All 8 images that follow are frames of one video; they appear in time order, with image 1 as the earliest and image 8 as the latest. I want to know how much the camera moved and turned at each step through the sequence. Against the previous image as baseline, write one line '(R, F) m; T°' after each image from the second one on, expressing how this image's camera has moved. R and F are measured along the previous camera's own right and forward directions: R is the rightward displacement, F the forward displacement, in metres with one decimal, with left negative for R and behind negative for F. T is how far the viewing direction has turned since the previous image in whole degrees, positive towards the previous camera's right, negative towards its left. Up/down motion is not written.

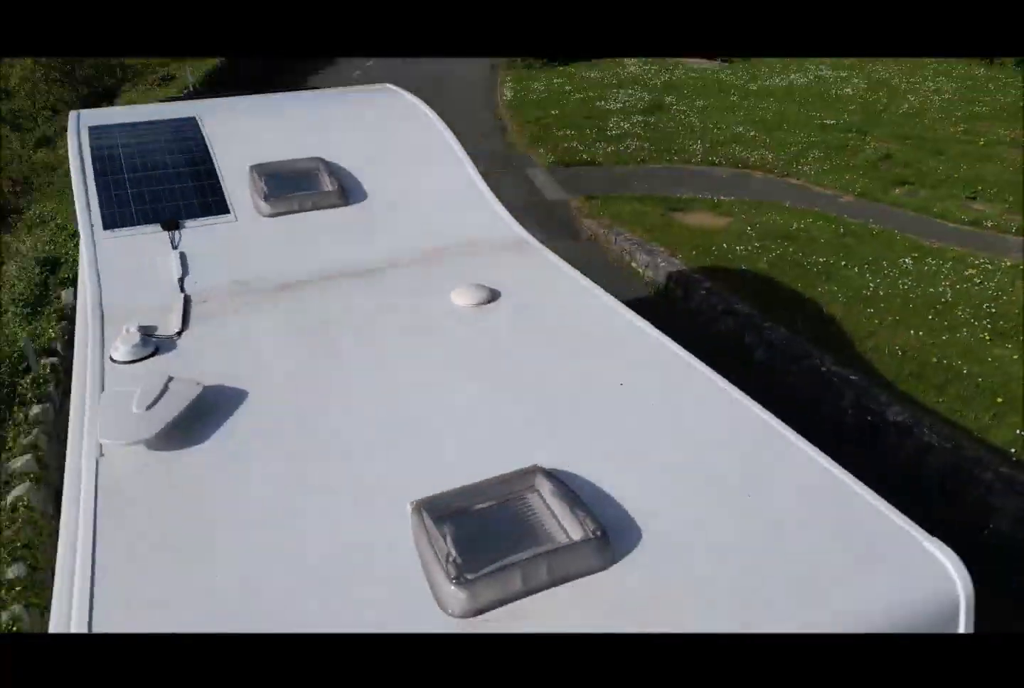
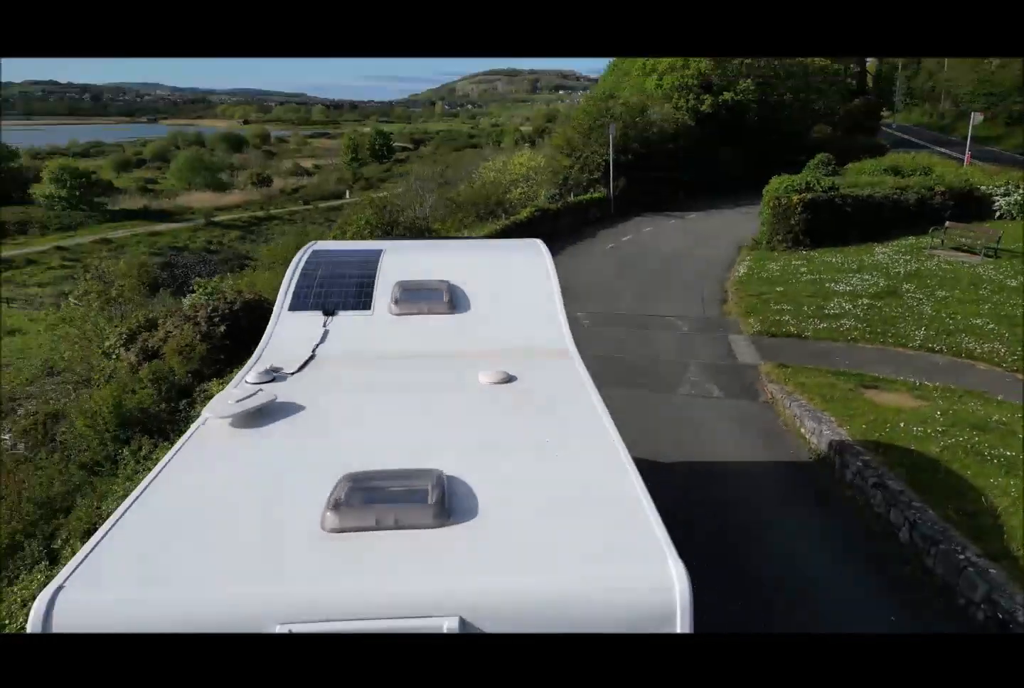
(+1.3, -0.6) m; -22°
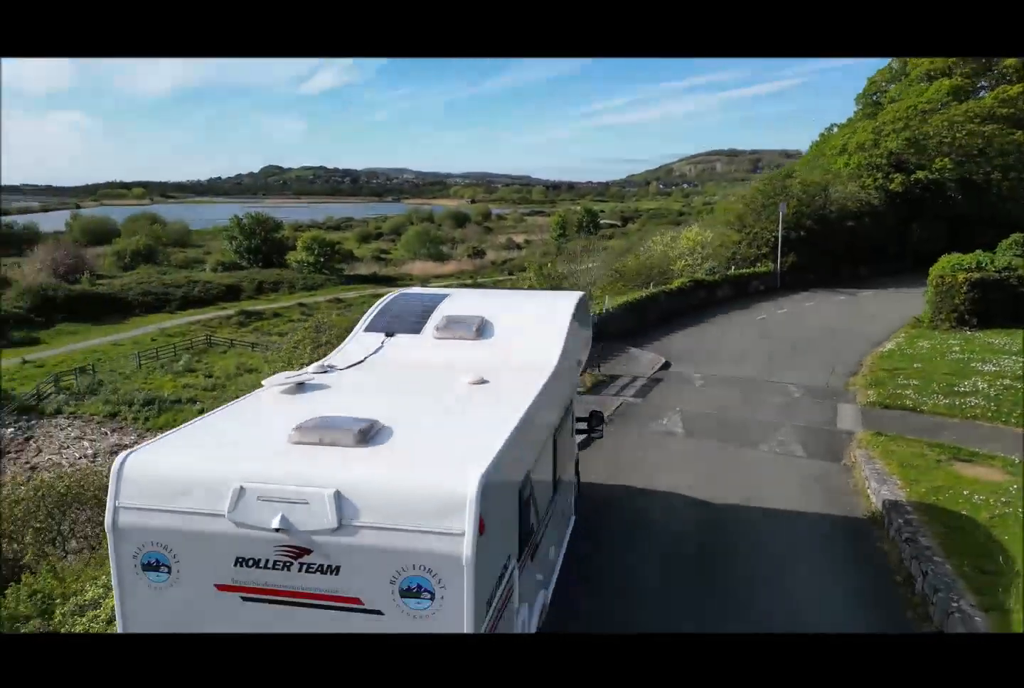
(+1.6, -1.1) m; -16°
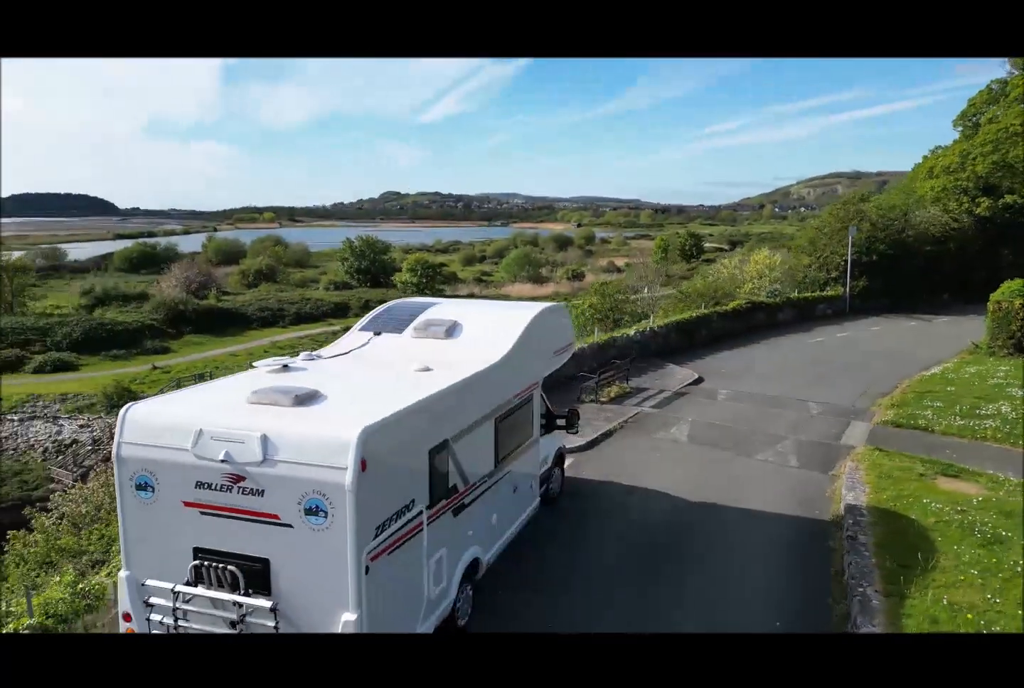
(+1.4, -1.0) m; -8°
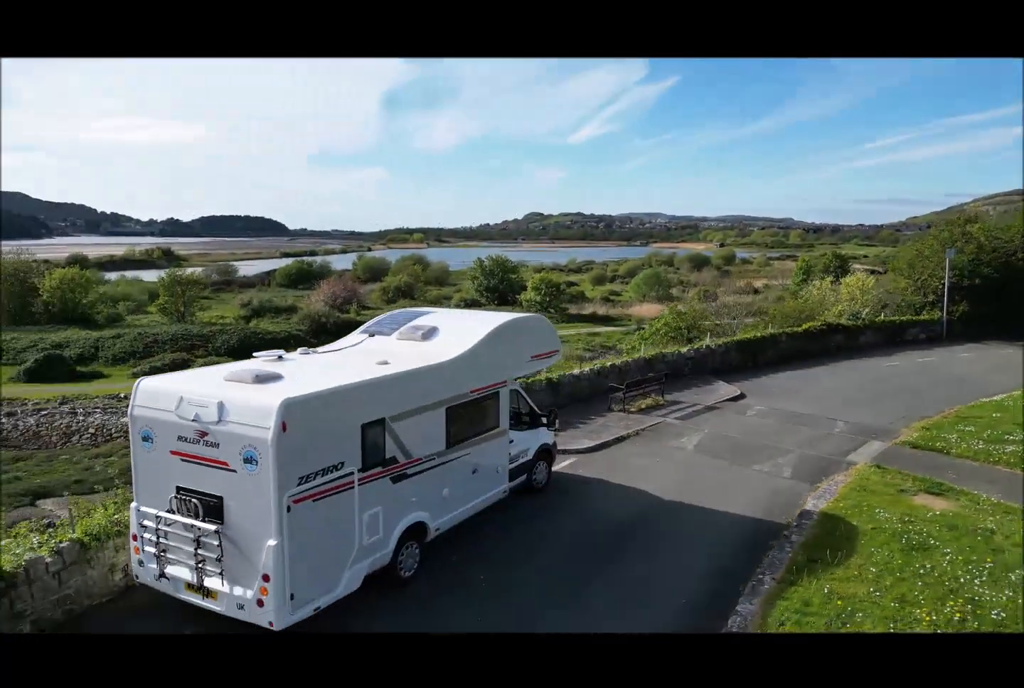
(+2.0, -1.0) m; -11°
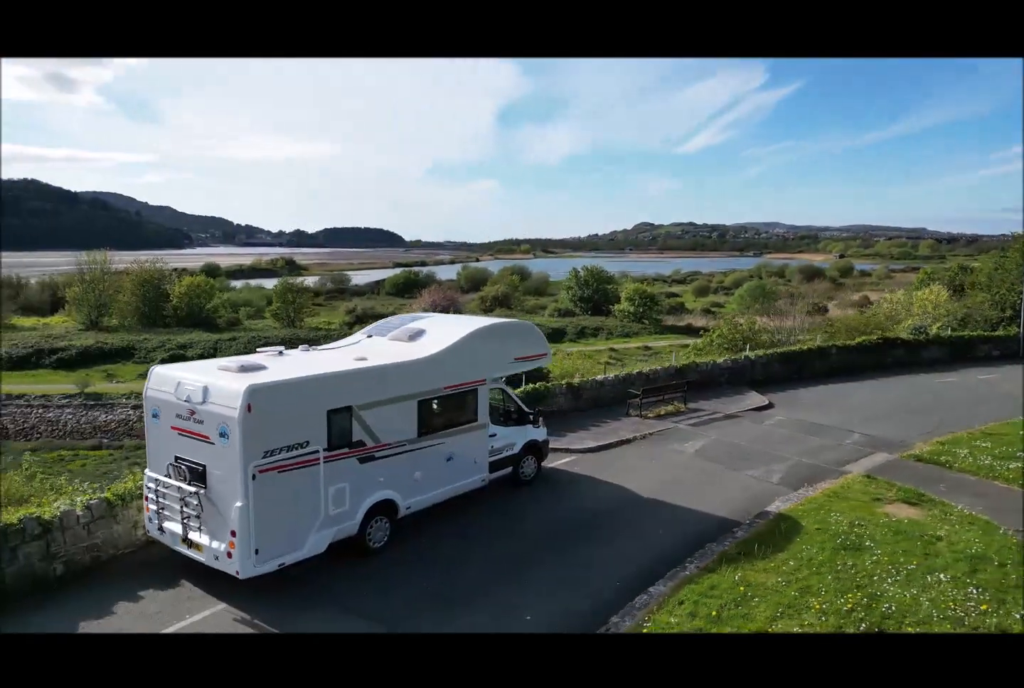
(+1.7, -0.8) m; -8°
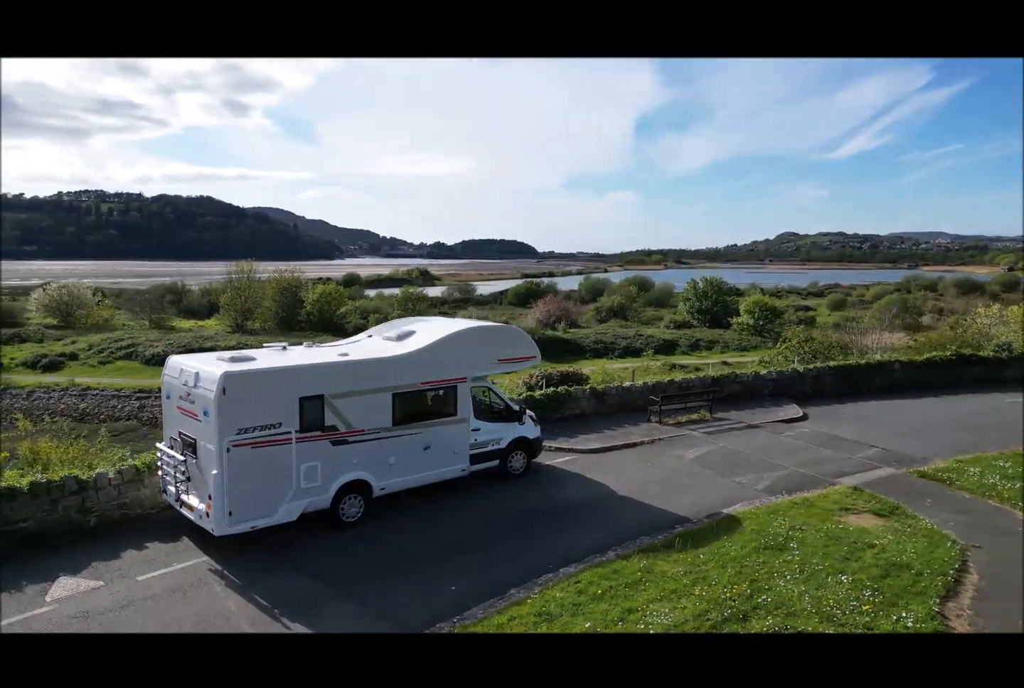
(+2.2, -0.7) m; -10°
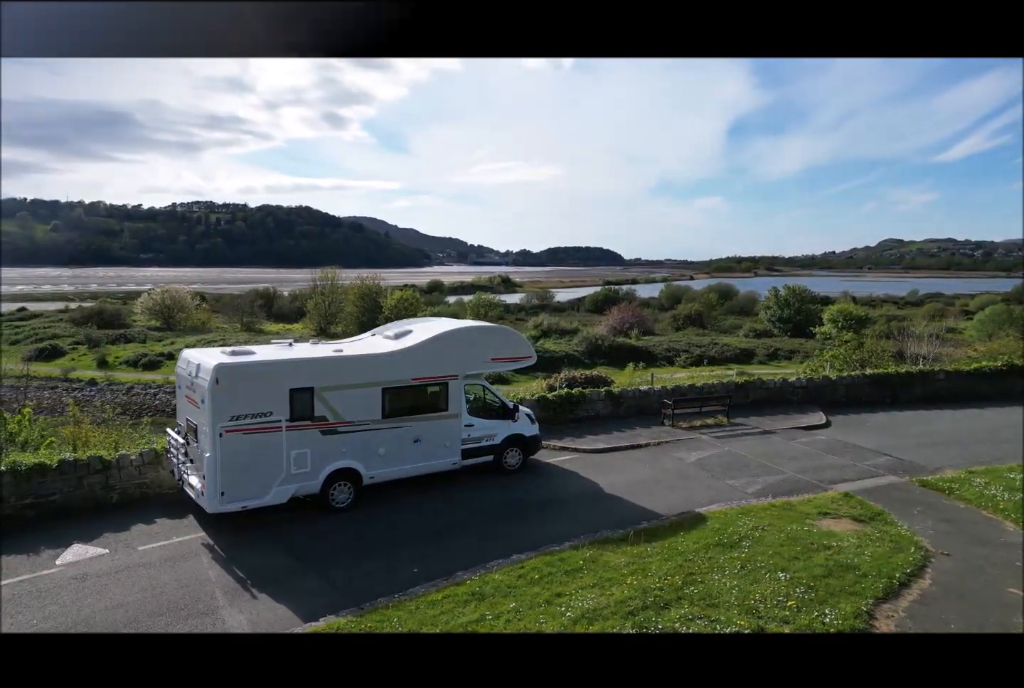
(+1.4, -0.4) m; -6°
